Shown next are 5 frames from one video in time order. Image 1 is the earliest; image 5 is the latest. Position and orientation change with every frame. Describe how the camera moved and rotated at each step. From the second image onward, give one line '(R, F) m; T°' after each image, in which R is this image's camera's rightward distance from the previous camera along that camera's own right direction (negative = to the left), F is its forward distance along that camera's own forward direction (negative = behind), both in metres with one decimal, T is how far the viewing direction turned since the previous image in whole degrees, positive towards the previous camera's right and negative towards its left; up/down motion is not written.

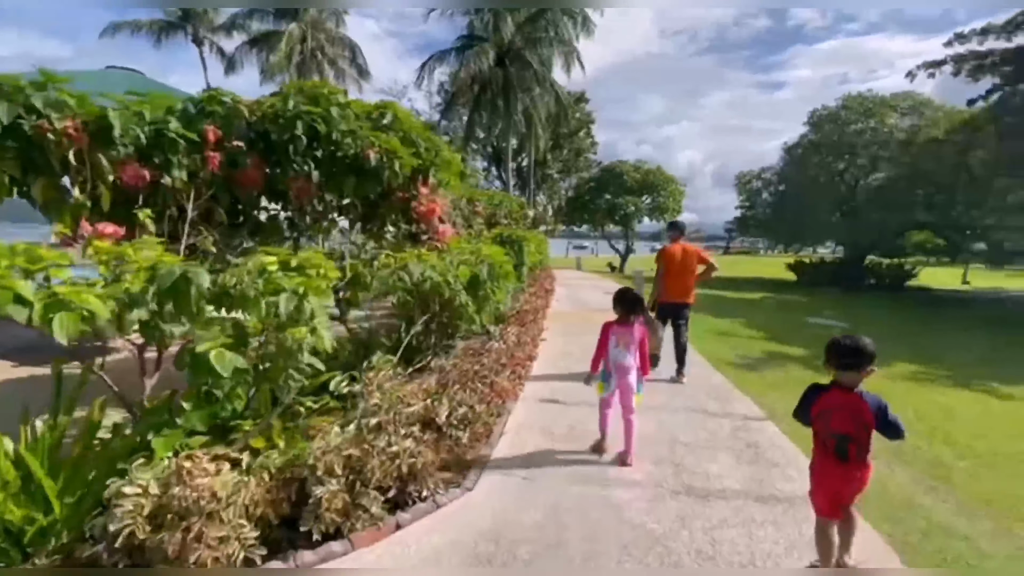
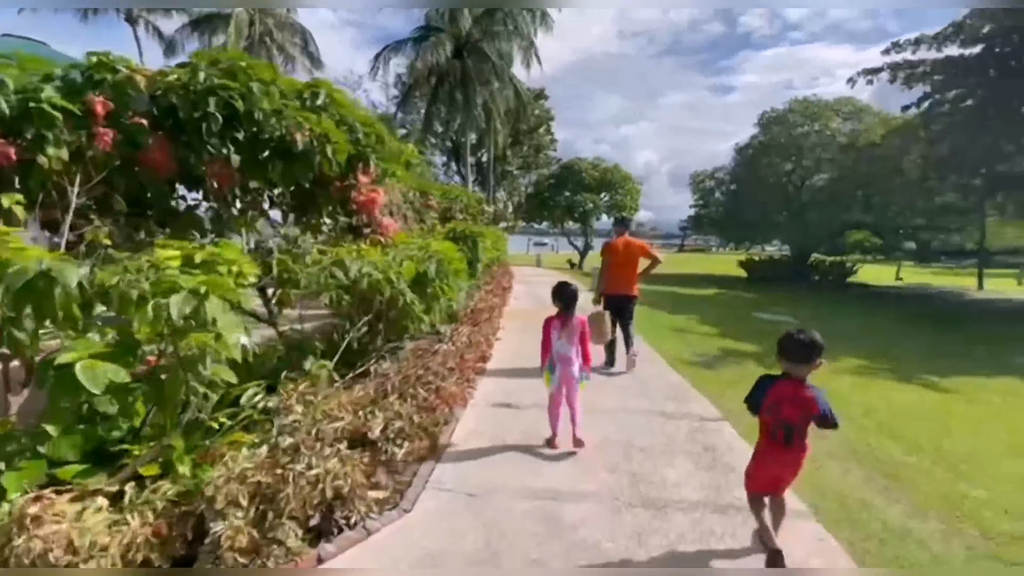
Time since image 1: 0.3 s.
(+0.1, +0.2) m; +5°
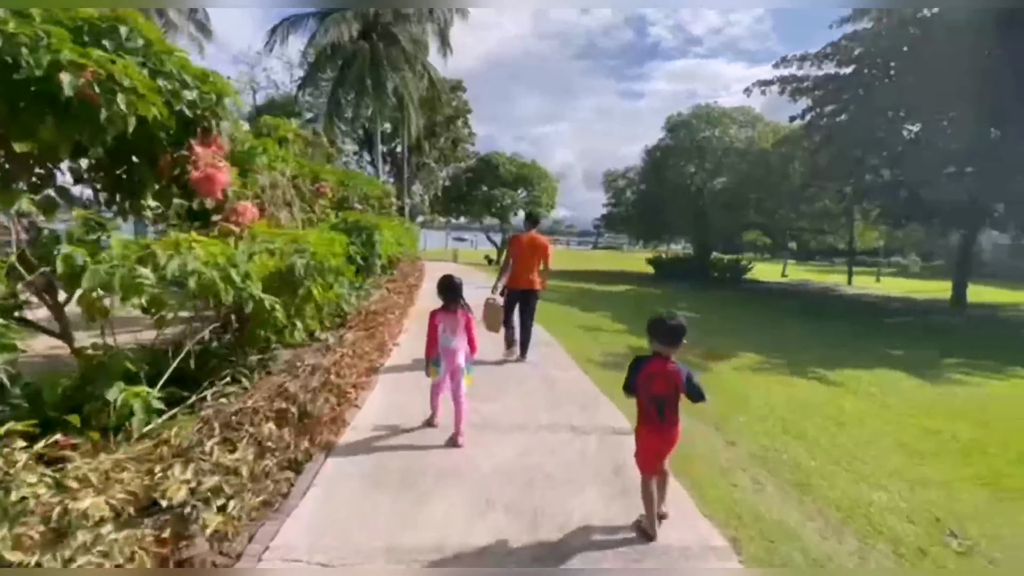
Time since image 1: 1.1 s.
(+0.2, +0.4) m; +10°
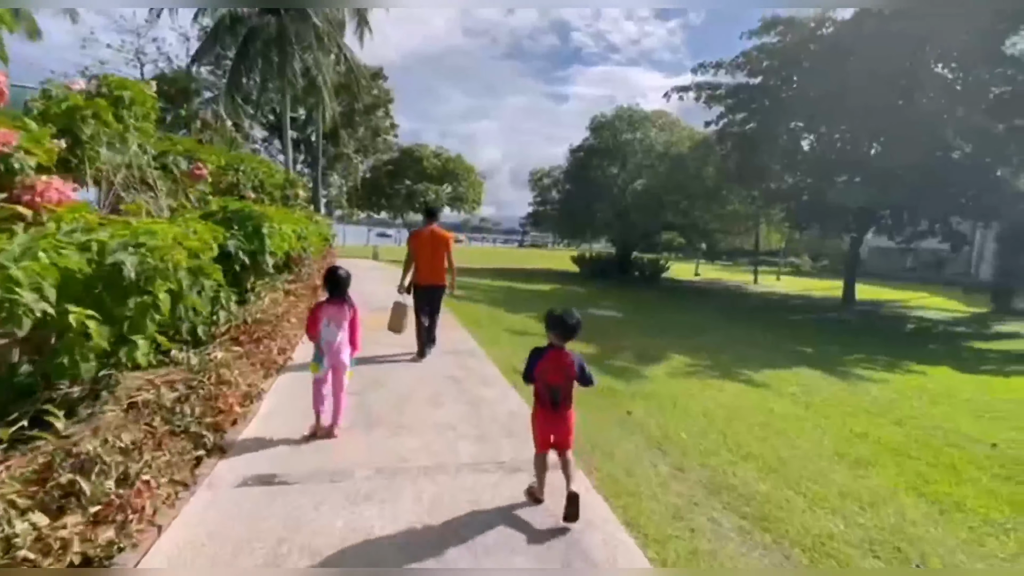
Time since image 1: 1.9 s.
(+0.1, +0.5) m; +9°
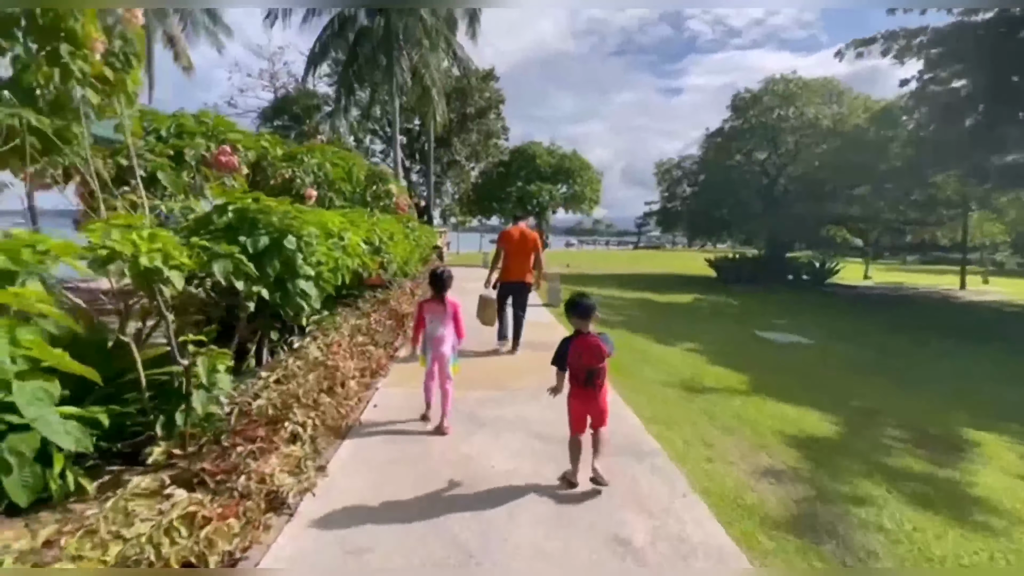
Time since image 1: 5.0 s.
(-0.4, +1.8) m; -13°
